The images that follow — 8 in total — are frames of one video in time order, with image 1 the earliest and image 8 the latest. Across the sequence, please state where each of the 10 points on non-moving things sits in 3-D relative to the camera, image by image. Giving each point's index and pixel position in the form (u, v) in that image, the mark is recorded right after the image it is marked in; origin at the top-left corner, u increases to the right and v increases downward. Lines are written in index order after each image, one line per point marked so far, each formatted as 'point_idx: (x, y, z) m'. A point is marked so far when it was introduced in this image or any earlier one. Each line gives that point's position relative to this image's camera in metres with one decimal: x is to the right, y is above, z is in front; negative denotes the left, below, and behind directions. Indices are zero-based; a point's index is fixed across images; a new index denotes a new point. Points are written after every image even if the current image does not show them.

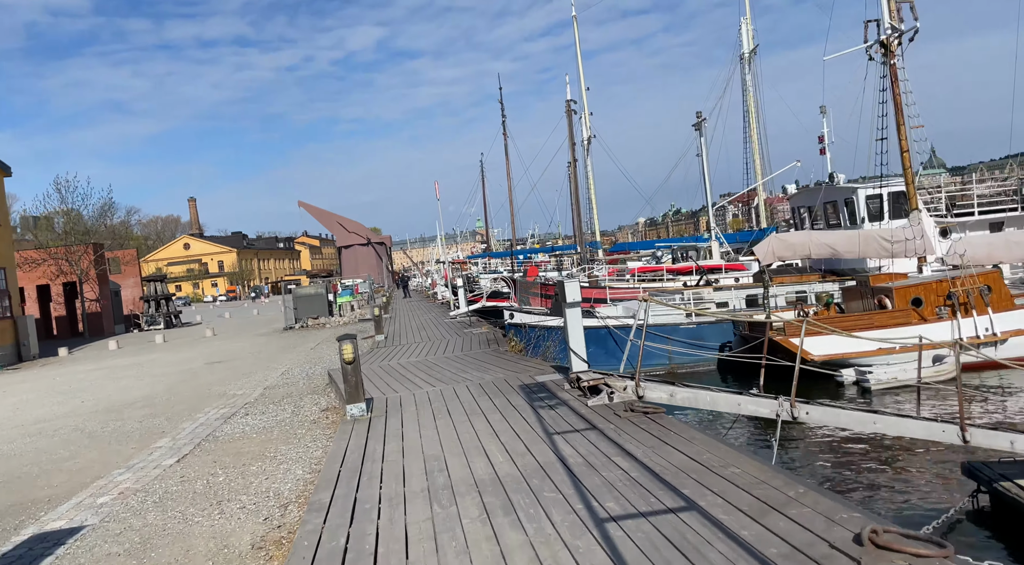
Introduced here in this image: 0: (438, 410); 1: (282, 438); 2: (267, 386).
0: (-0.7, -1.2, +6.9) m
1: (-2.3, -1.6, +7.2) m
2: (-3.9, -1.6, +11.2) m
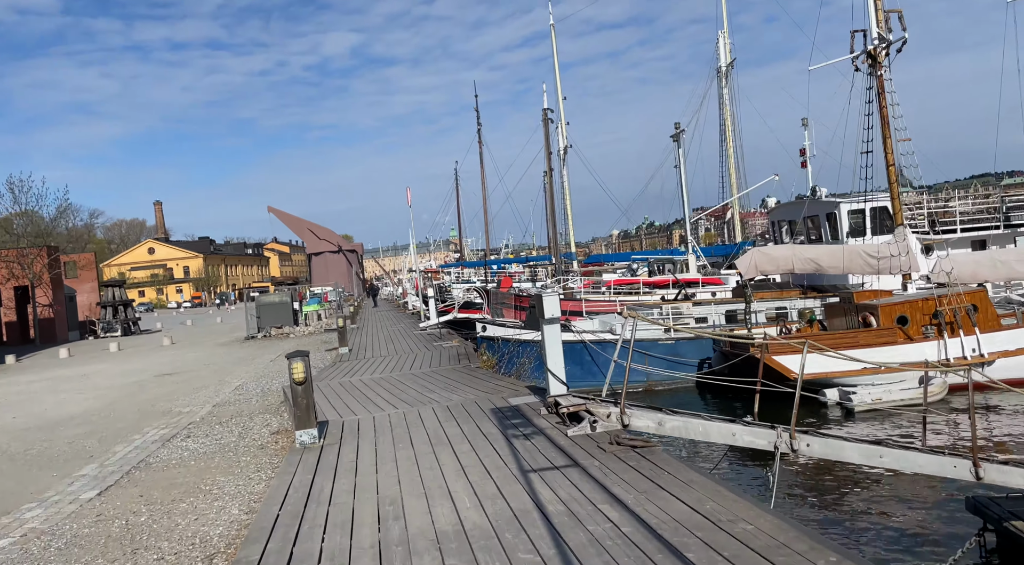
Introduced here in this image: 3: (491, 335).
0: (-1.0, -1.3, +6.1) m
1: (-2.6, -1.7, +6.4) m
2: (-4.3, -1.7, +10.4) m
3: (-0.5, -1.3, +17.2) m
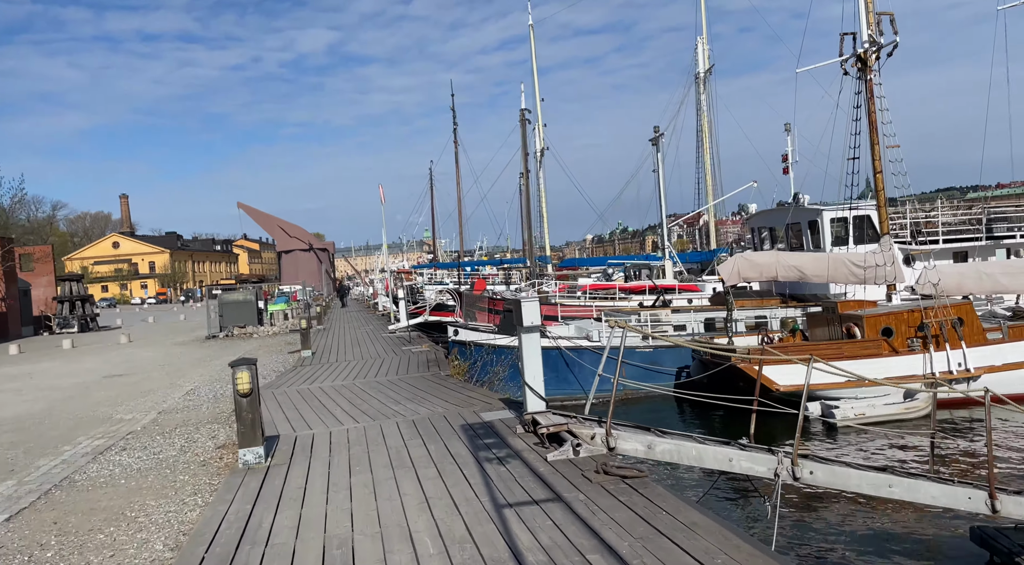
0: (-1.2, -1.3, +5.5) m
1: (-2.8, -1.6, +5.7) m
2: (-4.7, -1.7, +9.5) m
3: (-1.1, -1.3, +16.5) m
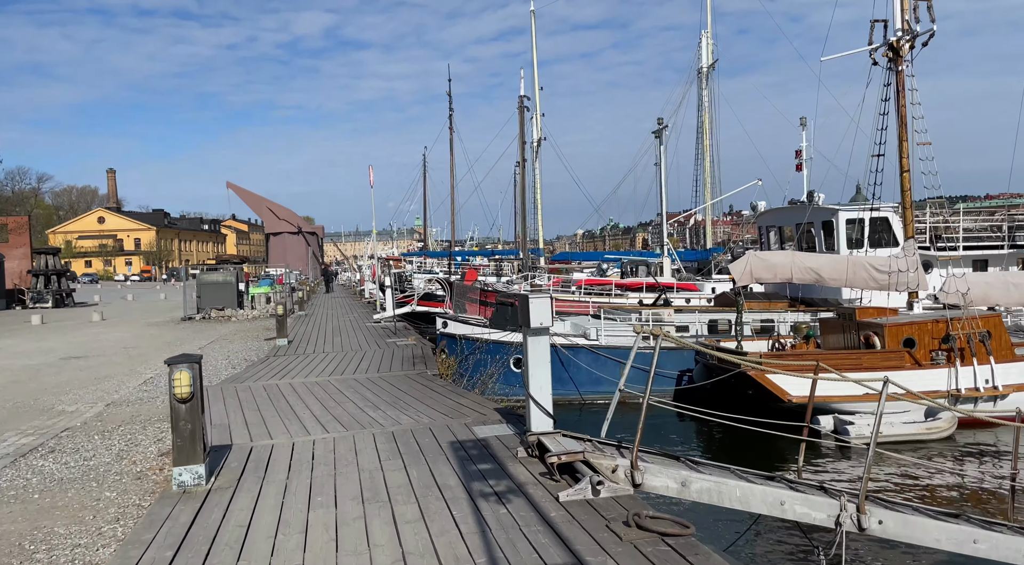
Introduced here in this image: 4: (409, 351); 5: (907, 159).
0: (-1.2, -1.2, +4.5) m
1: (-2.9, -1.5, +4.7) m
2: (-4.7, -1.4, +8.5) m
3: (-1.3, -1.1, +15.5) m
4: (-1.6, -1.1, +11.1) m
5: (+7.2, +2.3, +13.0) m
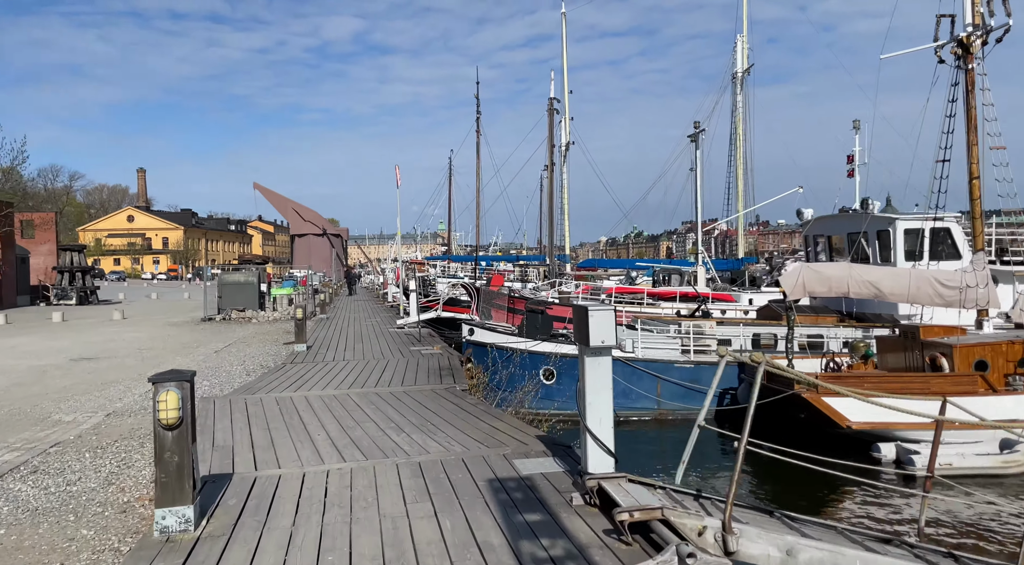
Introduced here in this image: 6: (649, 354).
0: (-0.9, -1.3, +3.7) m
1: (-2.6, -1.5, +3.9) m
2: (-4.3, -1.4, +7.8) m
3: (-0.7, -1.2, +14.7) m
4: (-1.1, -1.1, +10.3) m
5: (+7.8, +2.0, +12.0) m
6: (+2.7, -1.4, +13.8) m
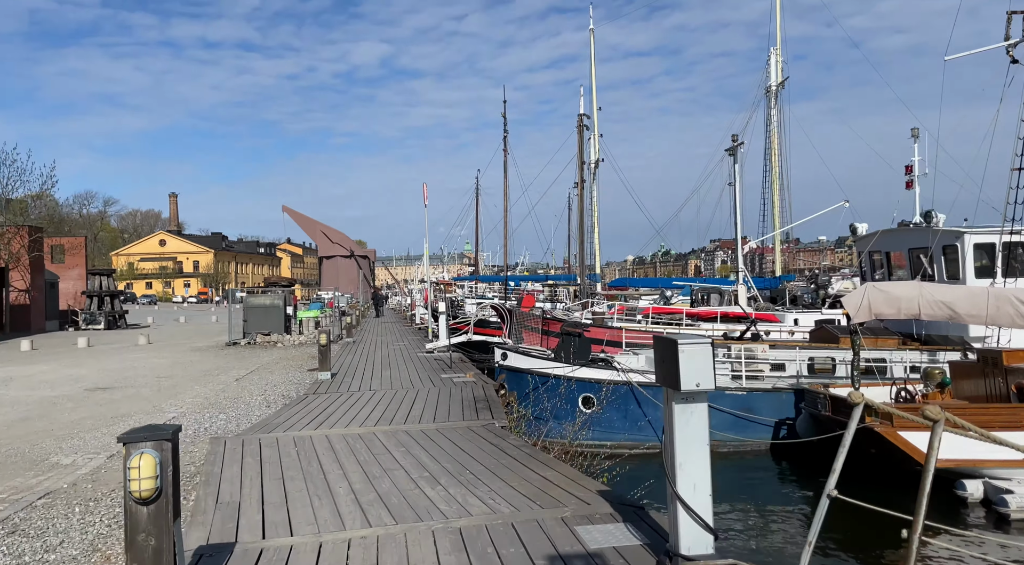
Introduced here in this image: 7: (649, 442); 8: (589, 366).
0: (-0.6, -1.4, +2.8) m
1: (-2.3, -1.6, +3.1) m
2: (-3.9, -1.7, +7.1) m
3: (0.0, -1.6, +13.8) m
4: (-0.6, -1.4, +9.5) m
5: (+8.4, +1.7, +10.9) m
6: (+3.3, -1.8, +12.8) m
7: (+2.5, -2.9, +12.8) m
8: (+1.5, -1.5, +13.1) m
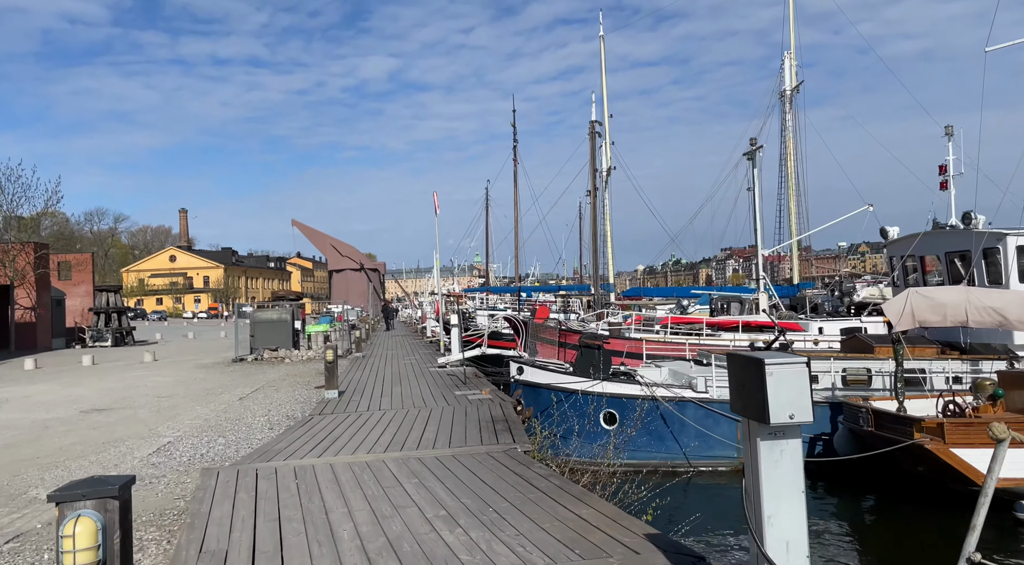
0: (-0.5, -1.4, +2.2) m
1: (-2.1, -1.6, +2.5) m
2: (-3.7, -1.8, +6.5) m
3: (+0.4, -1.8, +13.1) m
4: (-0.3, -1.6, +8.8) m
5: (+8.6, +1.7, +10.2) m
6: (+3.6, -1.9, +12.1) m
7: (+2.8, -3.0, +12.0) m
8: (+1.7, -1.7, +12.4) m
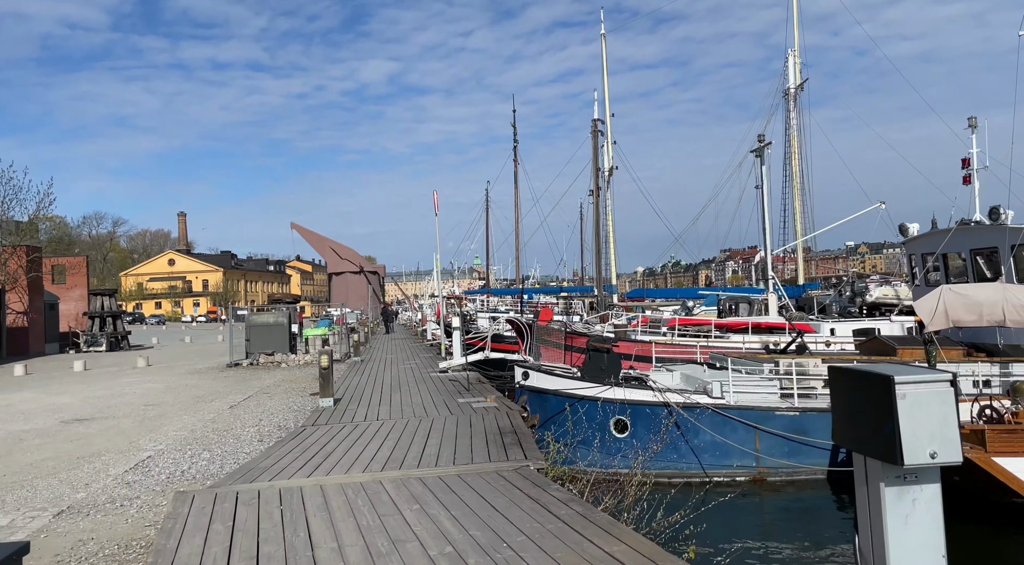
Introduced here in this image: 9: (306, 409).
0: (-0.4, -1.4, +1.5) m
1: (-2.0, -1.6, +1.9) m
2: (-3.6, -1.8, +5.8) m
3: (+0.4, -1.8, +12.5) m
4: (-0.2, -1.6, +8.2) m
5: (+8.7, +1.7, +9.5) m
6: (+3.7, -1.9, +11.4) m
7: (+2.9, -3.0, +11.4) m
8: (+1.8, -1.7, +11.7) m
9: (-3.1, -1.9, +10.5) m
